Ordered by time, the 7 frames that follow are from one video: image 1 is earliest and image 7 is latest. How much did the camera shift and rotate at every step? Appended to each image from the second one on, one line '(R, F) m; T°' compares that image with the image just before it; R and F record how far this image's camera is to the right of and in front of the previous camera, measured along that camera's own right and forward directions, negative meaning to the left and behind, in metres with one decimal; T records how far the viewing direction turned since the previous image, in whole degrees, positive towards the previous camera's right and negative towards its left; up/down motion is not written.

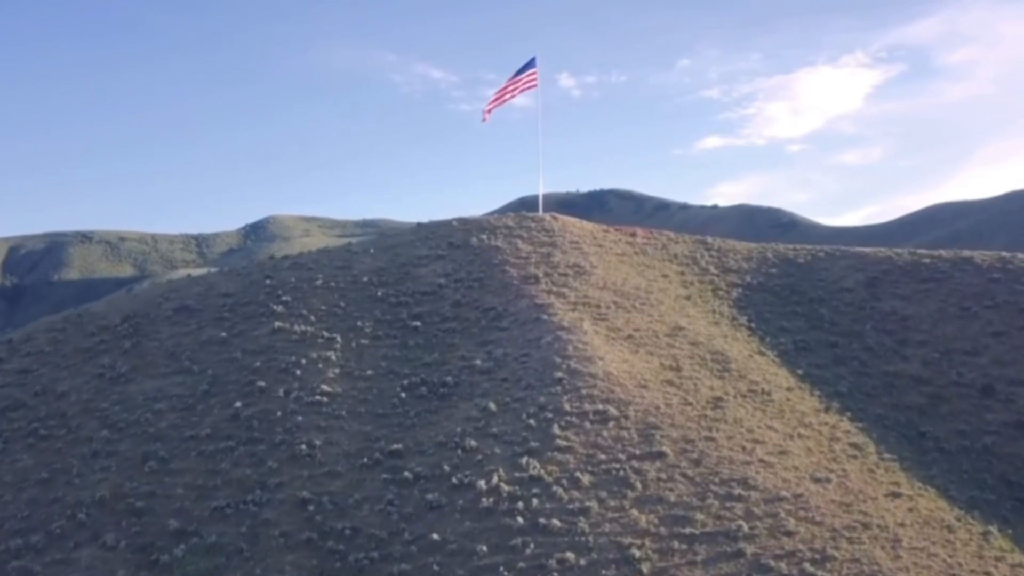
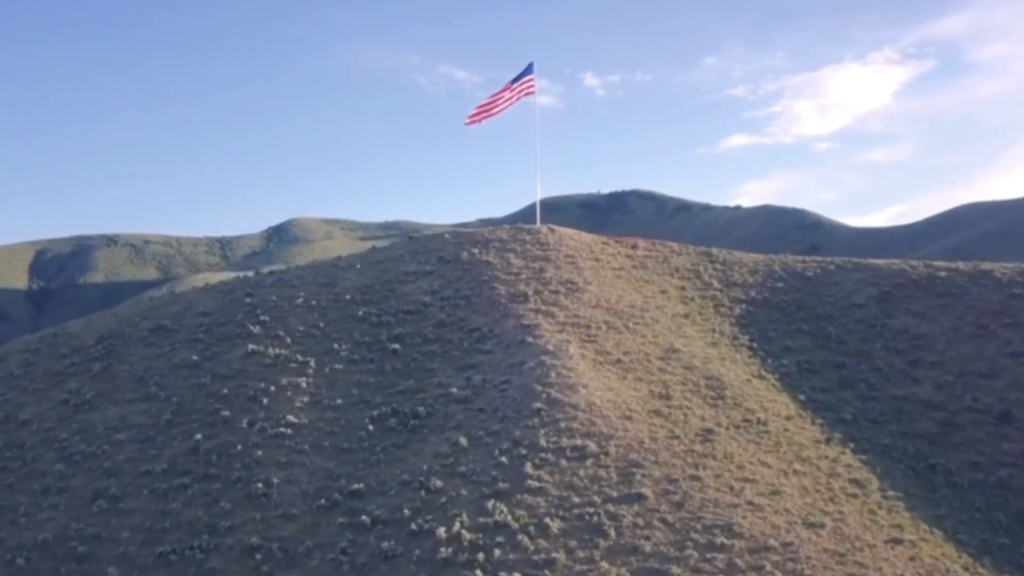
(+1.2, +1.4) m; -2°
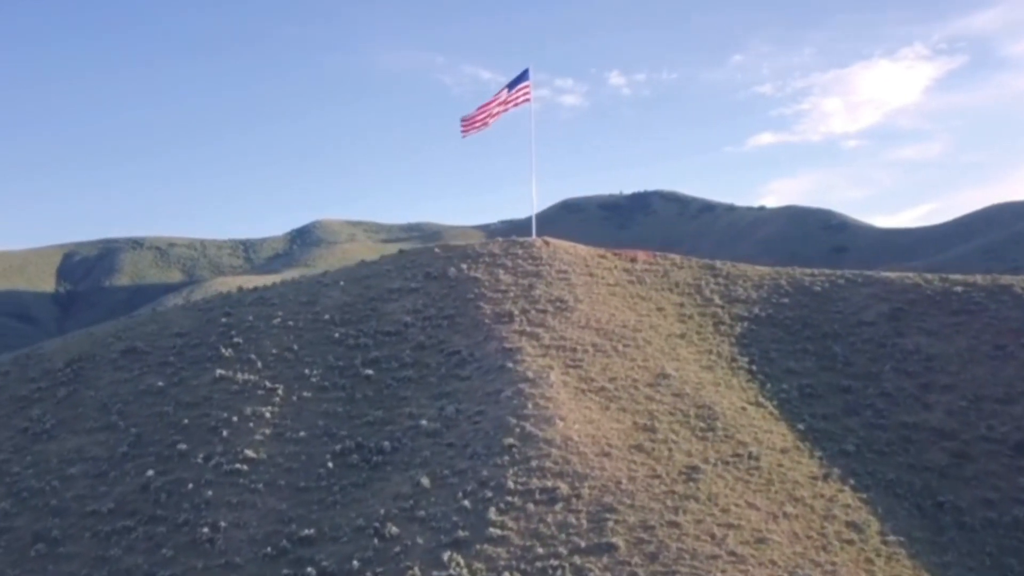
(+1.3, +1.4) m; -2°
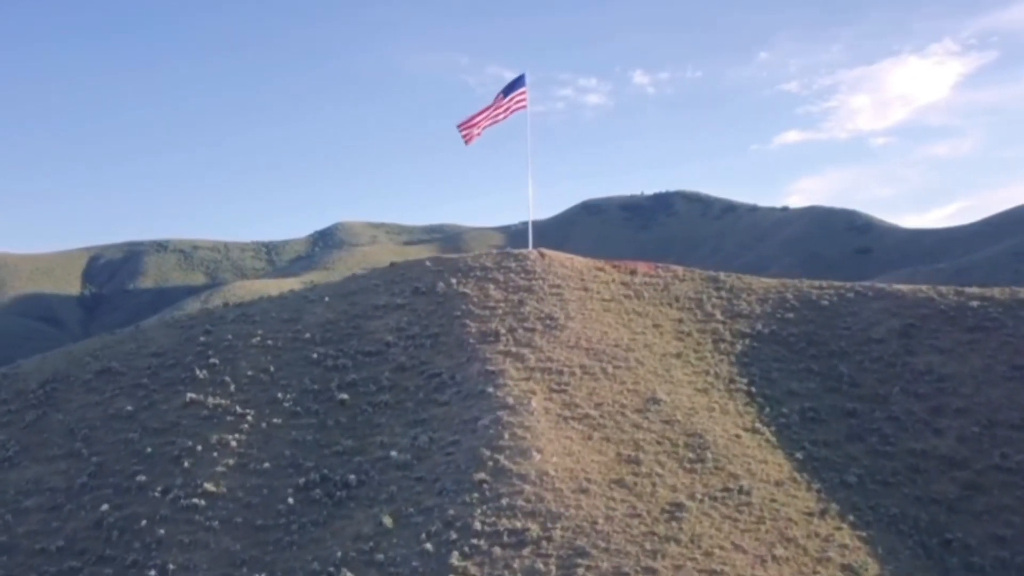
(+1.2, +1.2) m; -2°
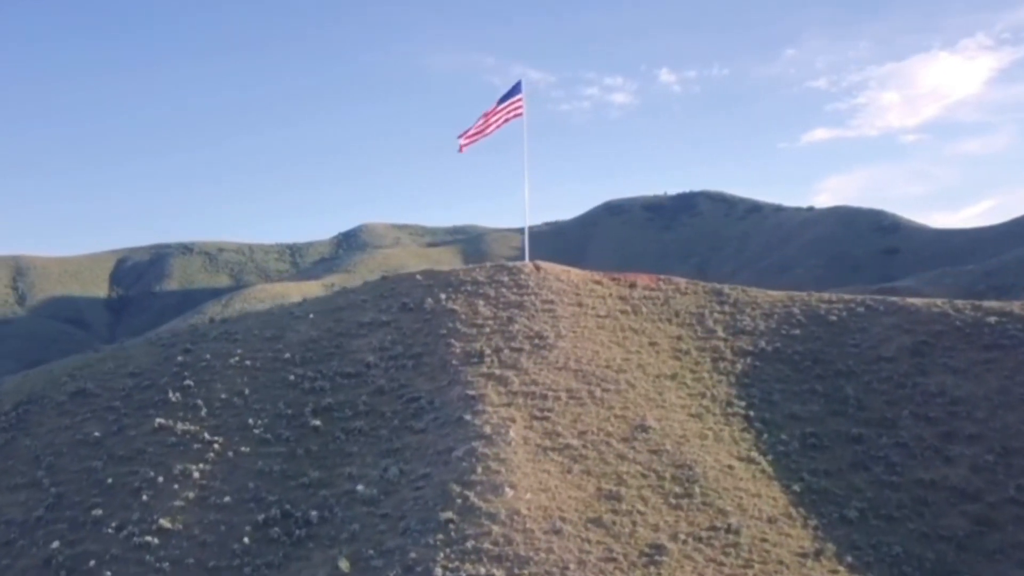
(+1.2, +1.2) m; -2°
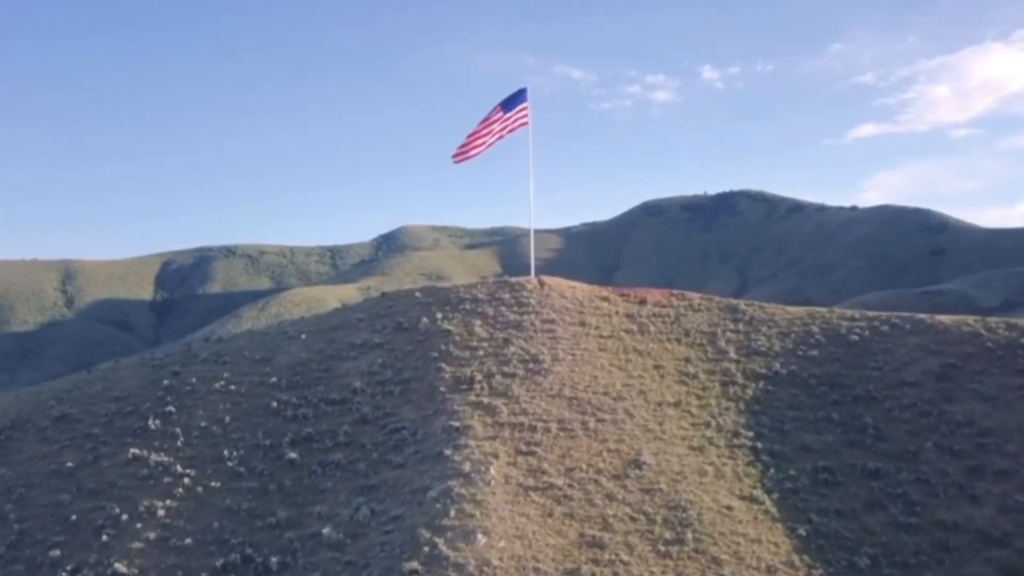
(+1.4, +1.4) m; -3°
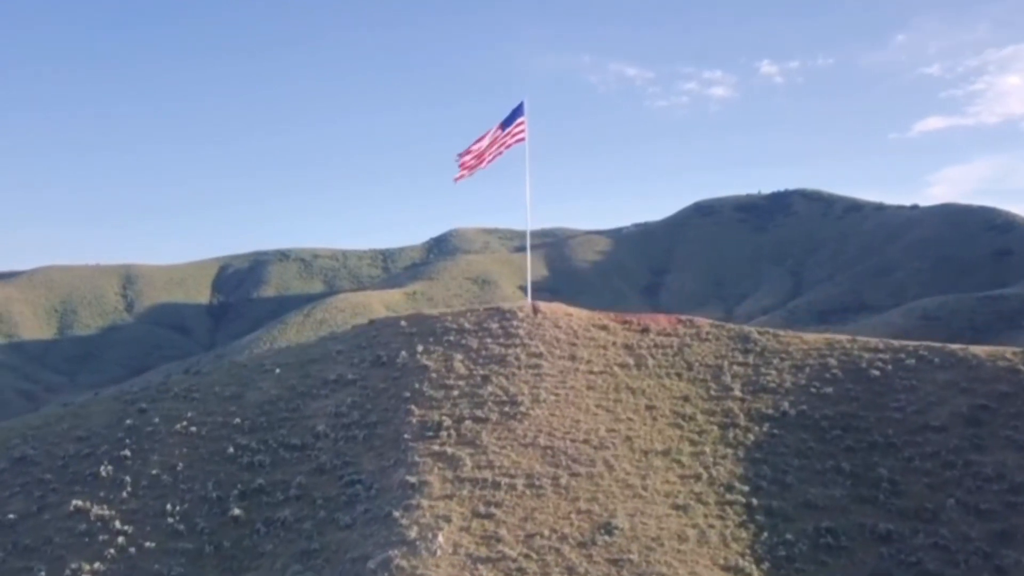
(+2.2, +2.1) m; -4°
